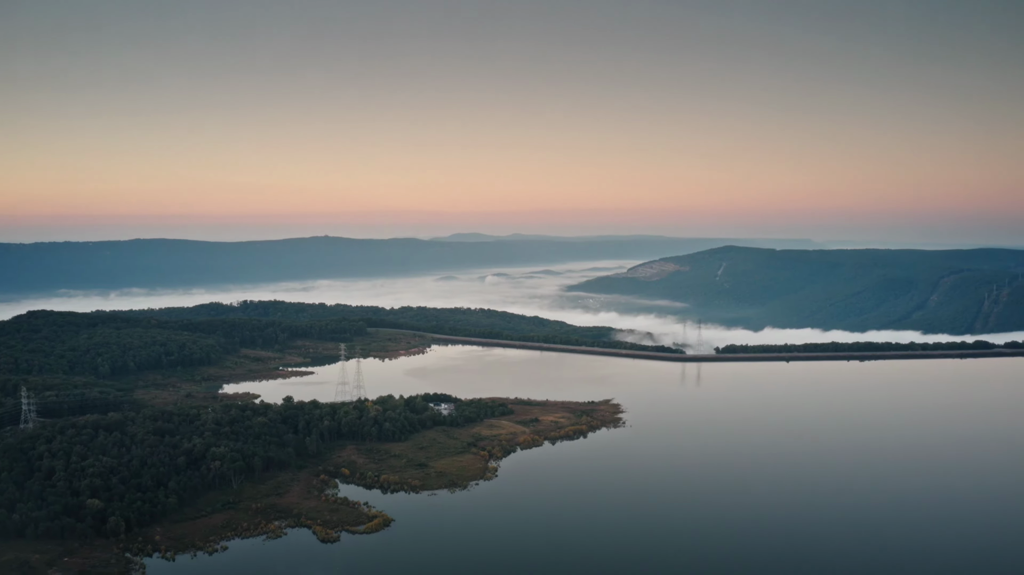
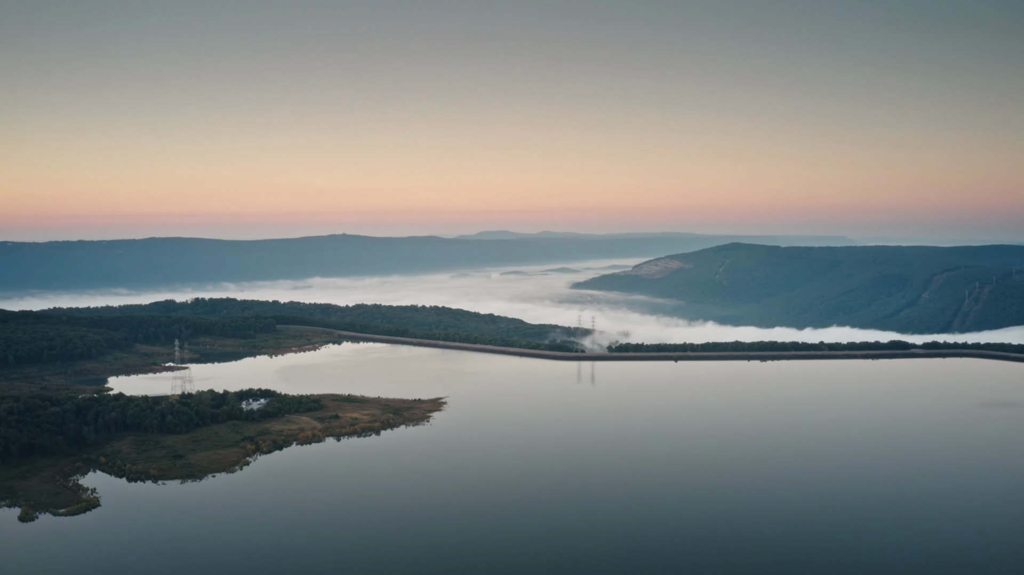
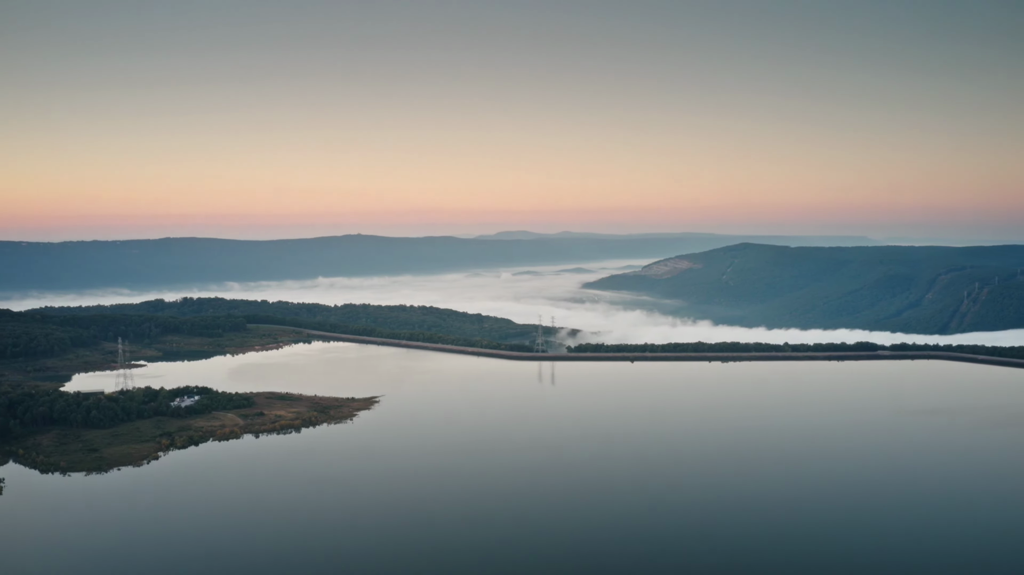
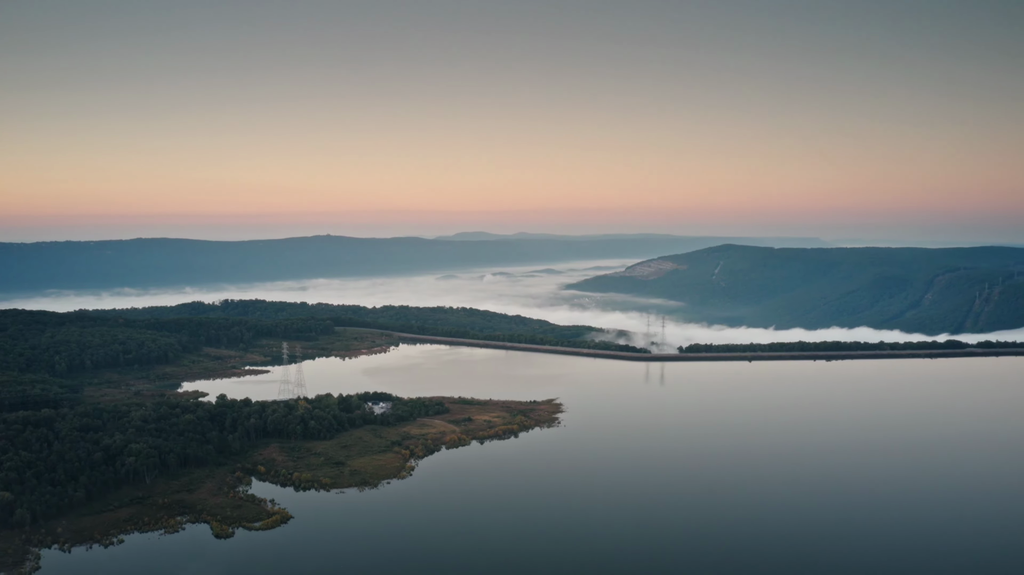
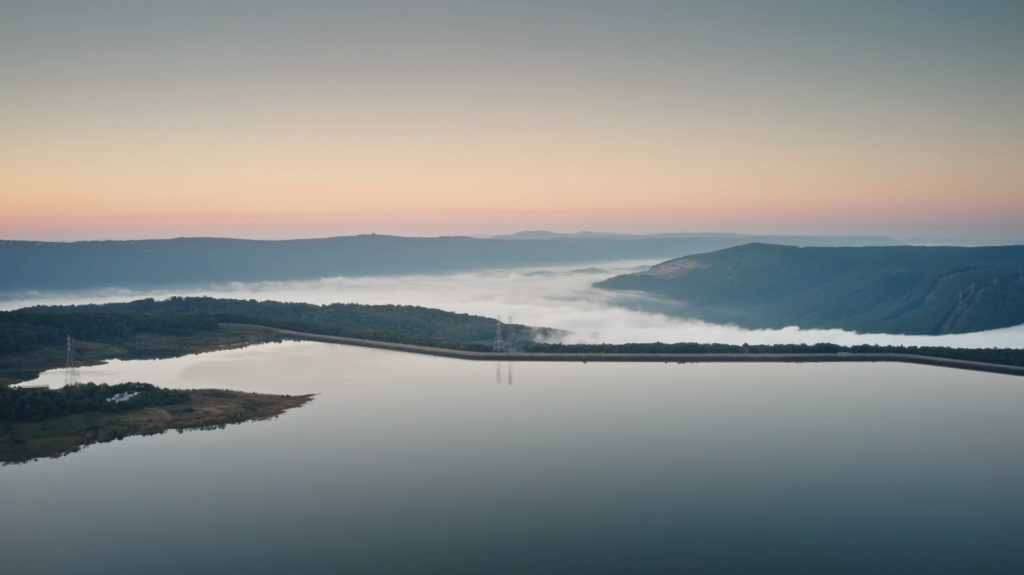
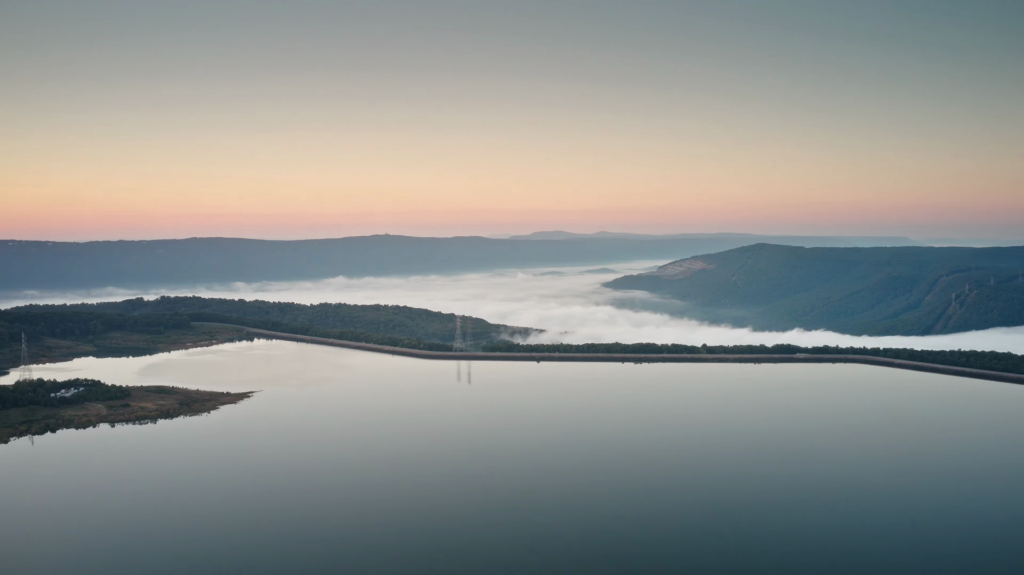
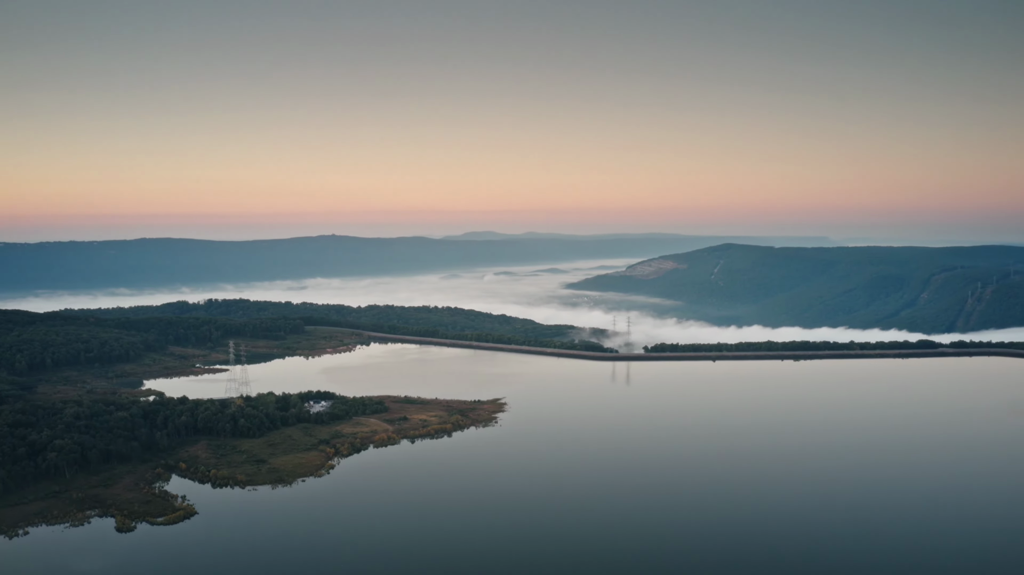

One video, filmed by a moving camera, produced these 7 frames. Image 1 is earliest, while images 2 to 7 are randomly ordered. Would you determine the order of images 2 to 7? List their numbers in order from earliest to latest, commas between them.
4, 7, 2, 3, 5, 6
